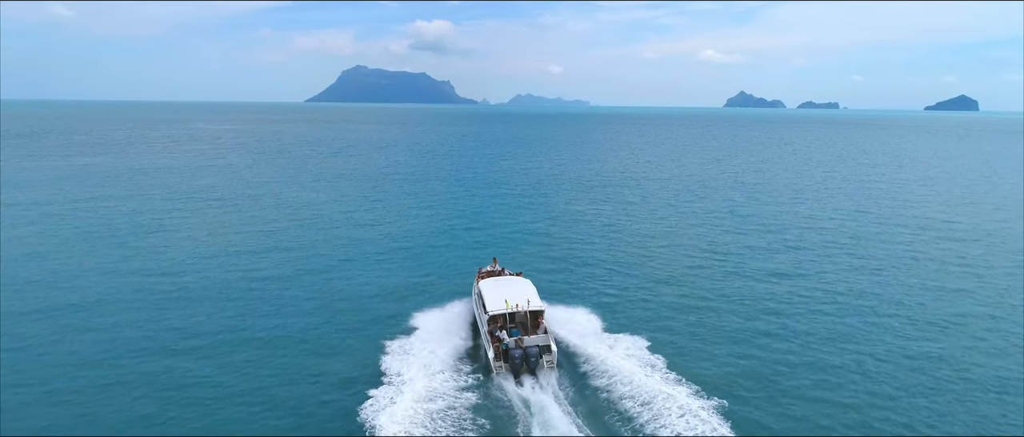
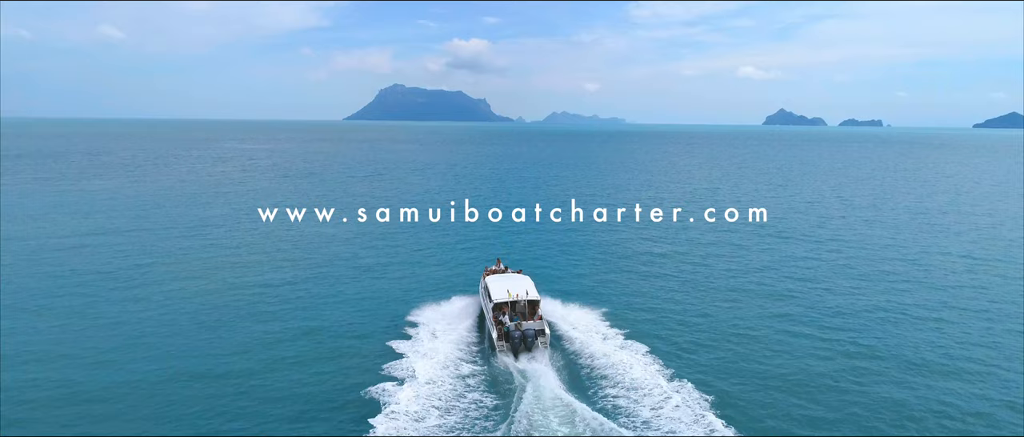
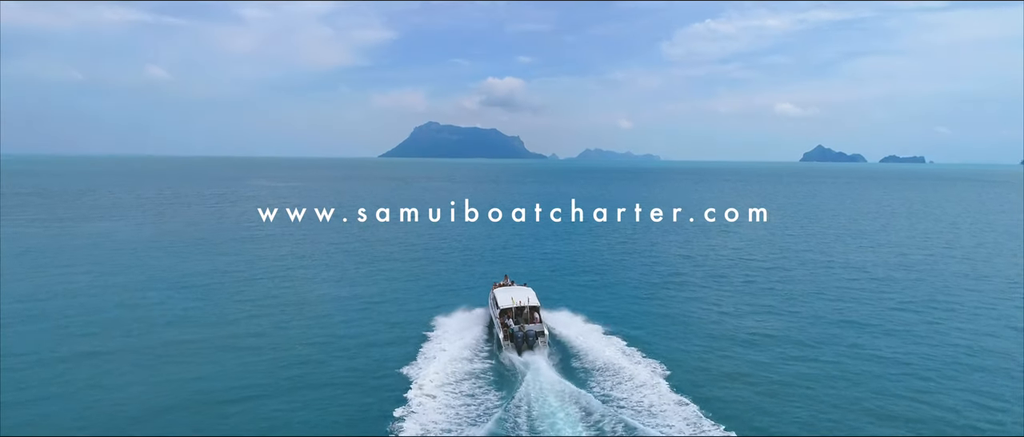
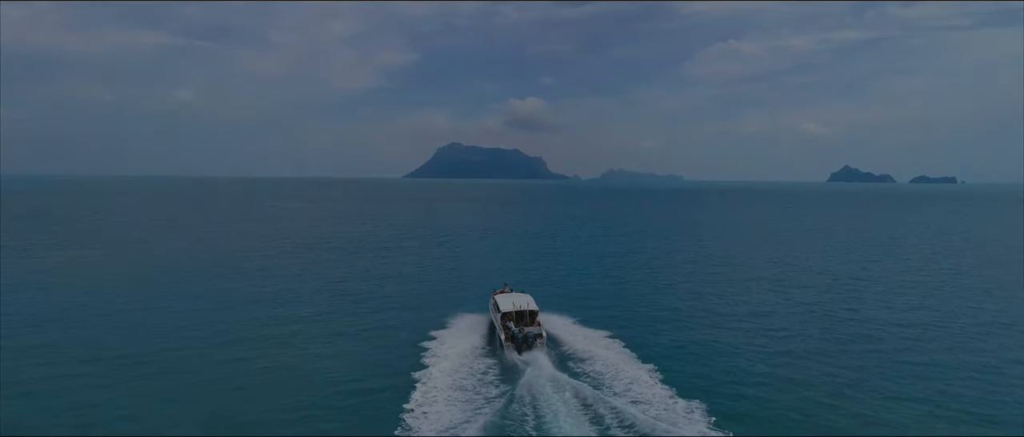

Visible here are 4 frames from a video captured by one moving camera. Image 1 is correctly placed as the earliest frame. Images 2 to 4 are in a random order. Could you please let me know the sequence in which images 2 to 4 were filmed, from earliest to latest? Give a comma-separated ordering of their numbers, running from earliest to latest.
2, 3, 4
